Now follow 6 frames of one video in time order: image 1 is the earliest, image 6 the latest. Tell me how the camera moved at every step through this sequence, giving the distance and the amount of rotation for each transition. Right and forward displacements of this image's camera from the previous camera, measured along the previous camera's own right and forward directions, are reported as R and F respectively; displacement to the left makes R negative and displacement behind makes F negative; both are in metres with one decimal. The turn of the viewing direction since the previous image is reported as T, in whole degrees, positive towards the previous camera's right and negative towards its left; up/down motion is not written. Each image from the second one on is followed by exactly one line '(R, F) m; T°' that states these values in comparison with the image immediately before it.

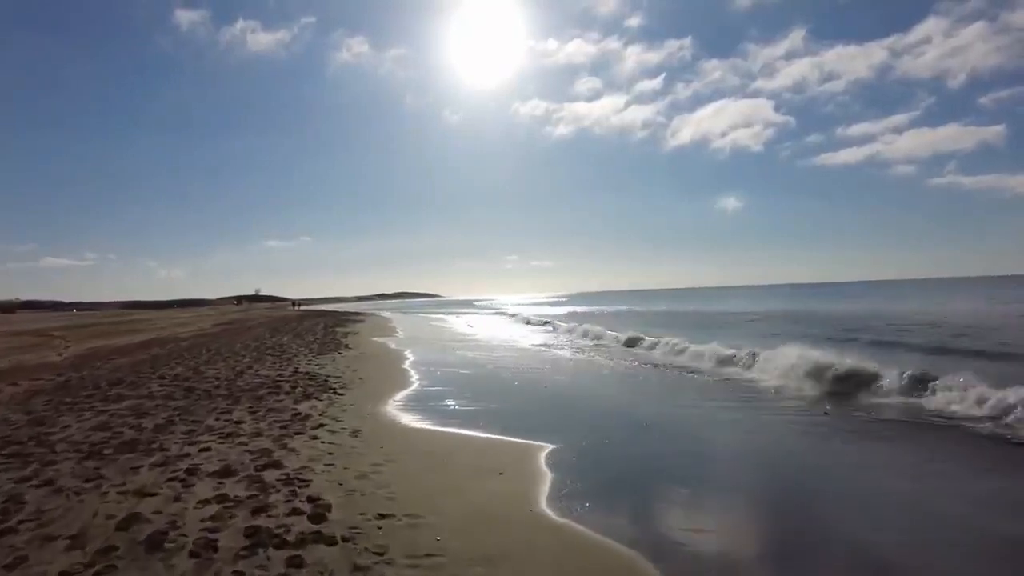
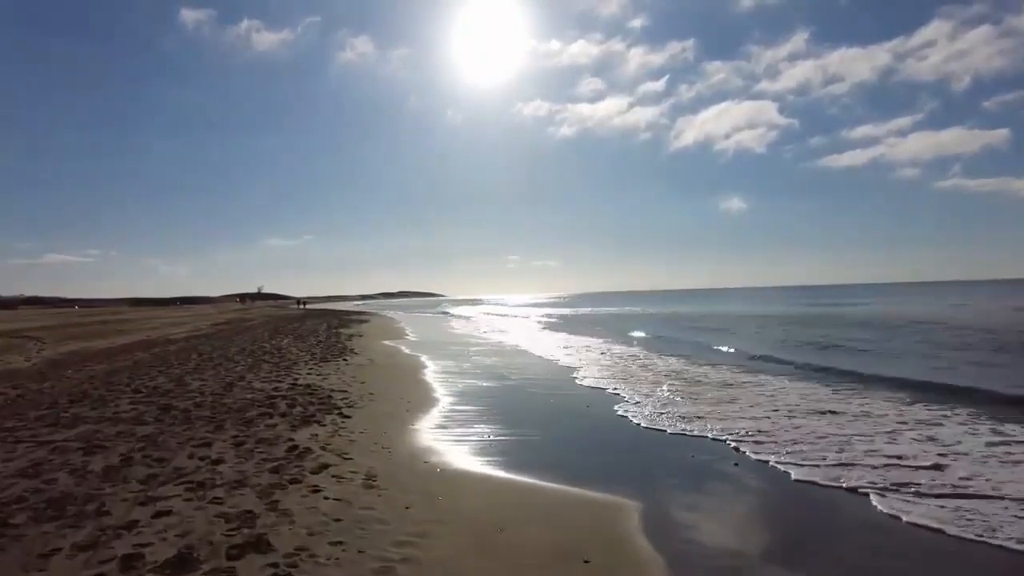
(-0.6, +2.1) m; 0°
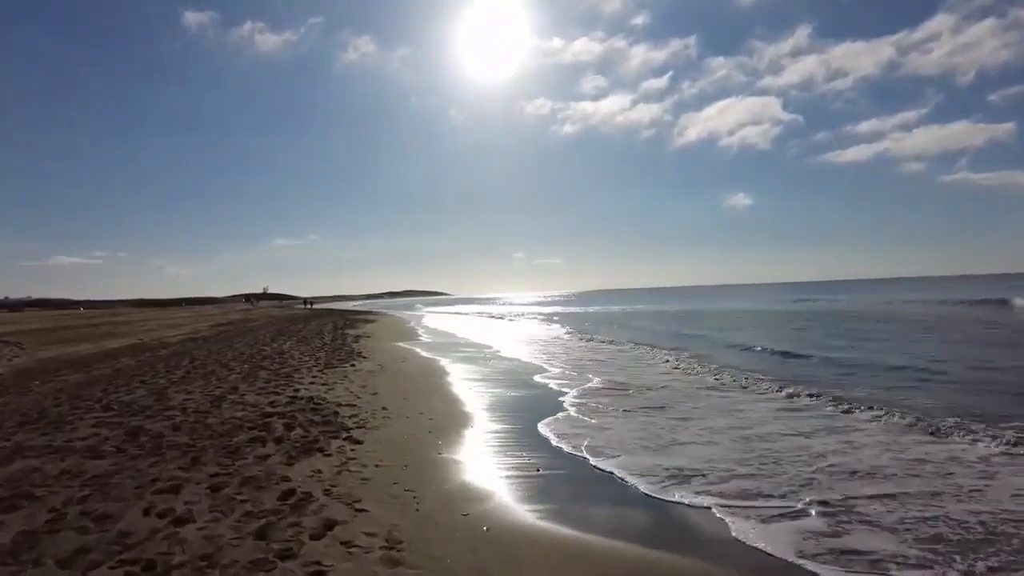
(-0.5, +1.9) m; 0°
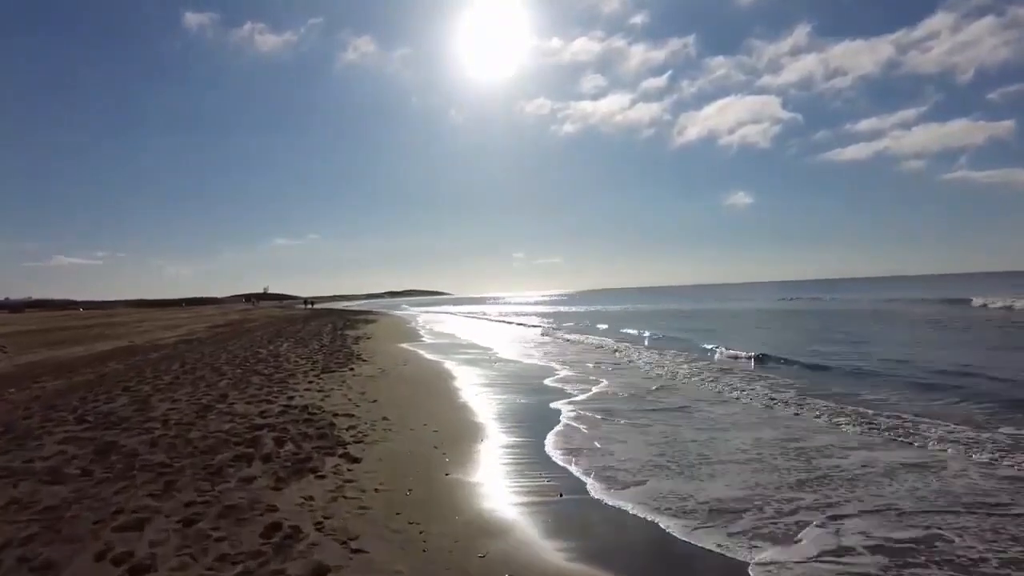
(-0.2, +0.9) m; 0°
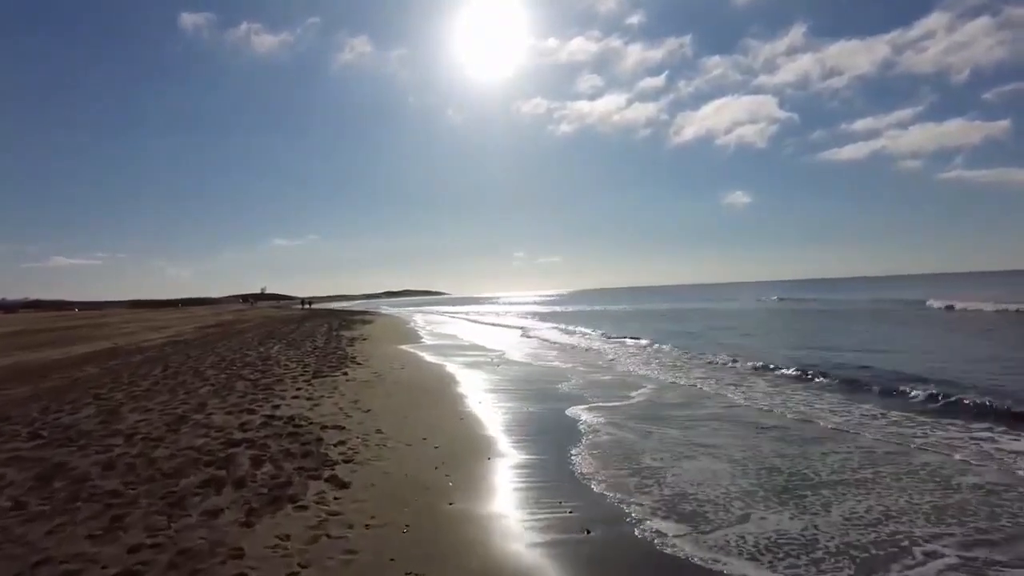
(-0.1, +1.0) m; 0°
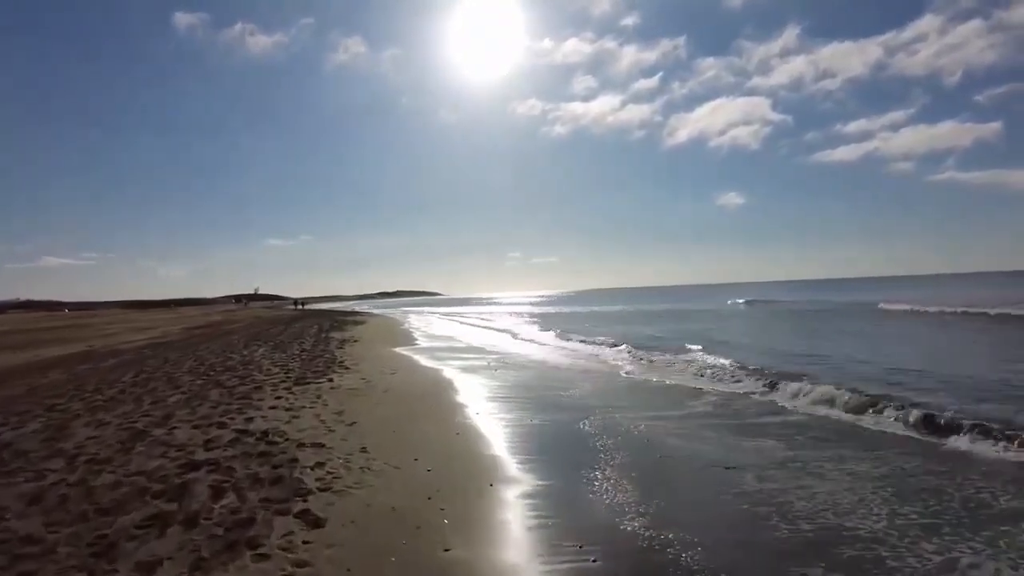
(-0.1, +1.1) m; 0°
